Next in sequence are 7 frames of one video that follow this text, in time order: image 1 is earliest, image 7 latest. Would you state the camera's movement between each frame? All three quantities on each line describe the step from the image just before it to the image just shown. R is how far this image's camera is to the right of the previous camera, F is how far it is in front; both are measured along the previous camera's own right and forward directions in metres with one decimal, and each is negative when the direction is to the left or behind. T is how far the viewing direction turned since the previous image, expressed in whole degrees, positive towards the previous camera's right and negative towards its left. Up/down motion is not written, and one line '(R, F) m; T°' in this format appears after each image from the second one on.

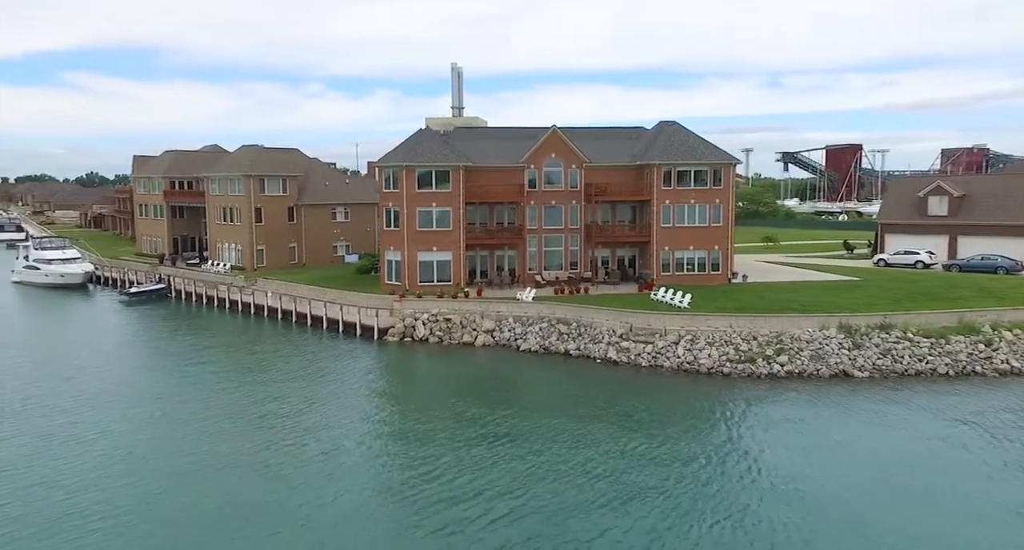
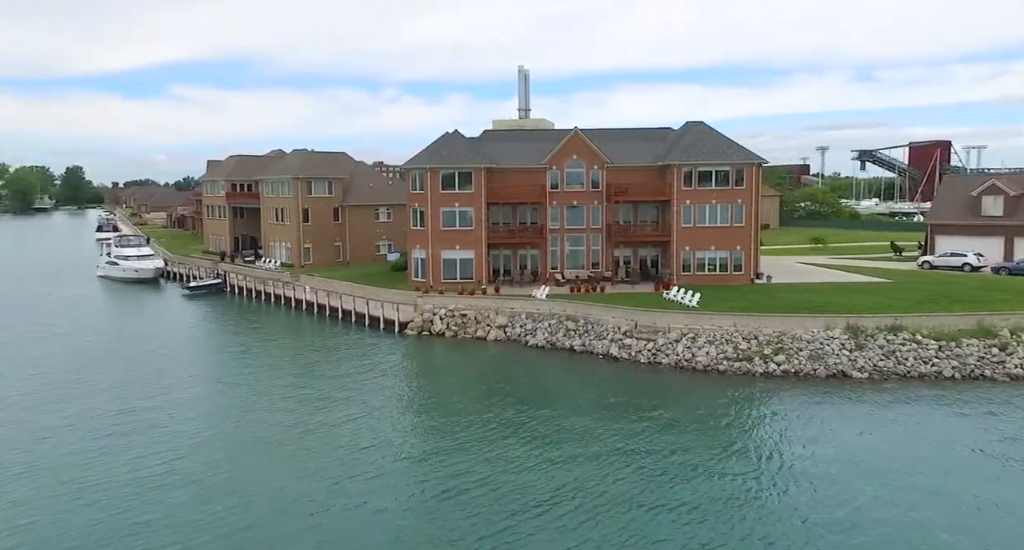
(+4.1, -1.5) m; -7°
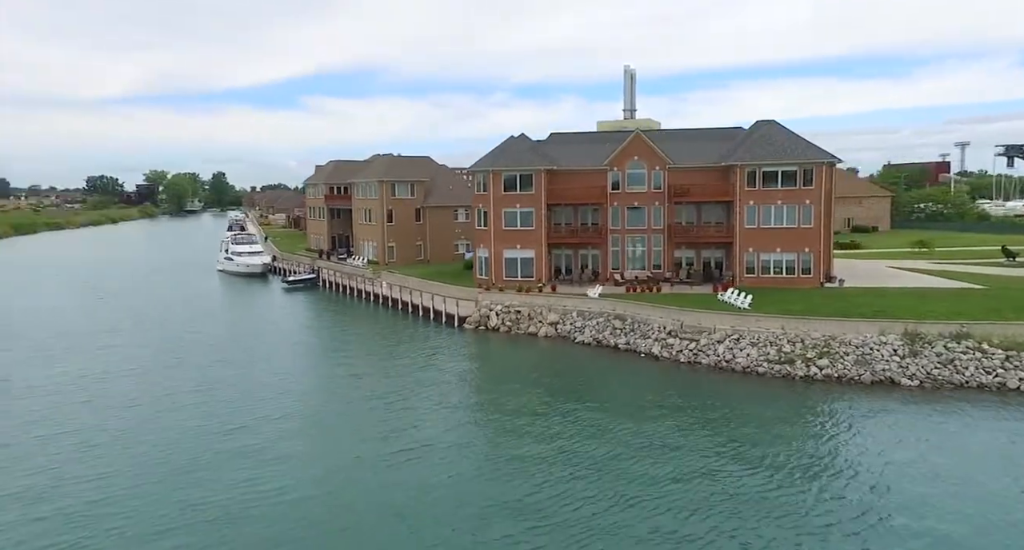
(+4.3, -1.0) m; -10°
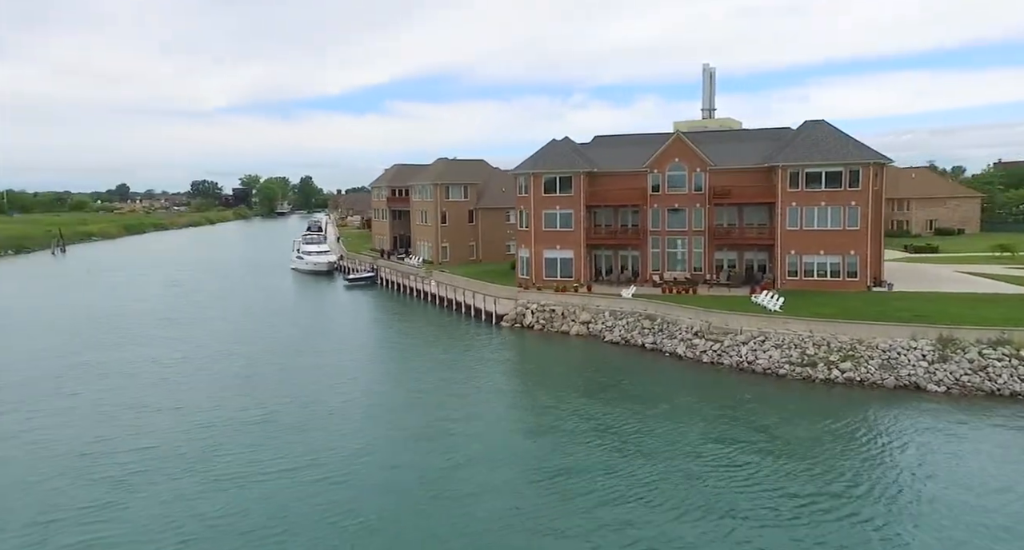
(+3.1, -1.1) m; -7°
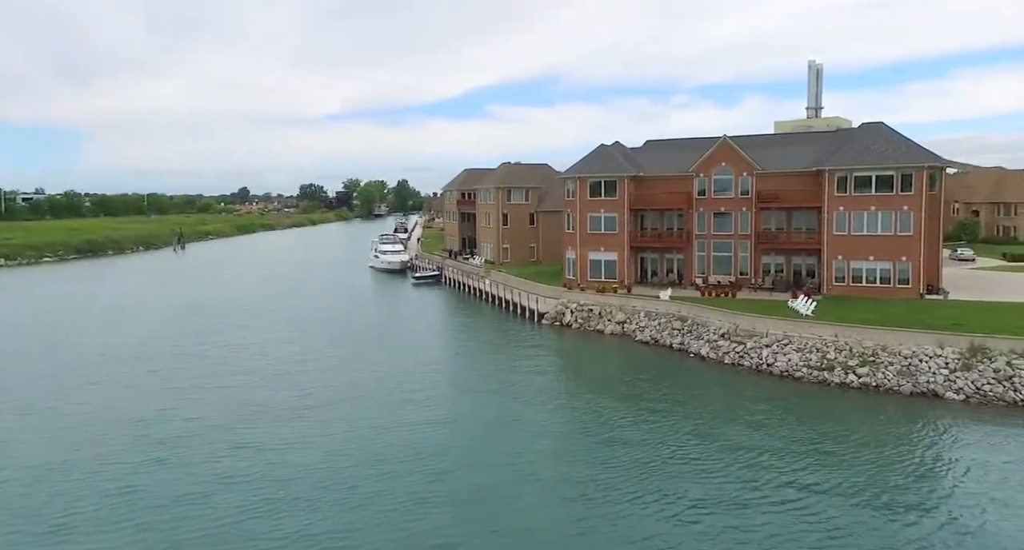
(+3.9, -1.7) m; -8°
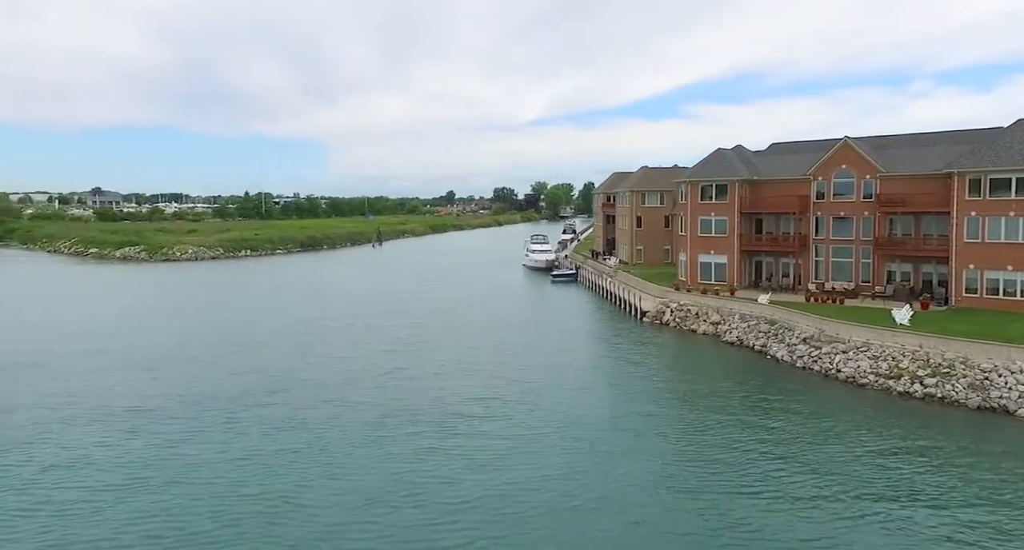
(+6.8, -2.4) m; -16°
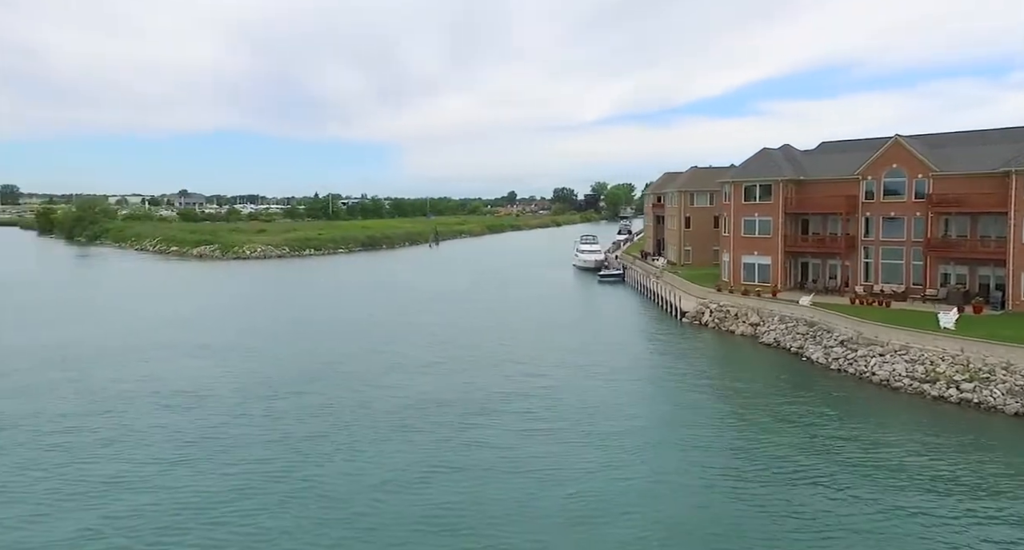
(+1.7, -0.5) m; -5°
